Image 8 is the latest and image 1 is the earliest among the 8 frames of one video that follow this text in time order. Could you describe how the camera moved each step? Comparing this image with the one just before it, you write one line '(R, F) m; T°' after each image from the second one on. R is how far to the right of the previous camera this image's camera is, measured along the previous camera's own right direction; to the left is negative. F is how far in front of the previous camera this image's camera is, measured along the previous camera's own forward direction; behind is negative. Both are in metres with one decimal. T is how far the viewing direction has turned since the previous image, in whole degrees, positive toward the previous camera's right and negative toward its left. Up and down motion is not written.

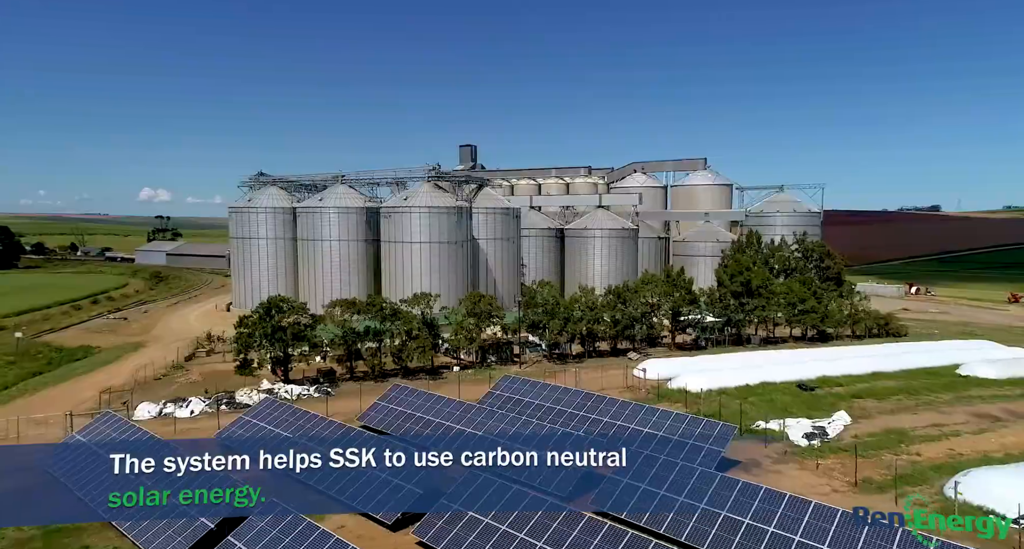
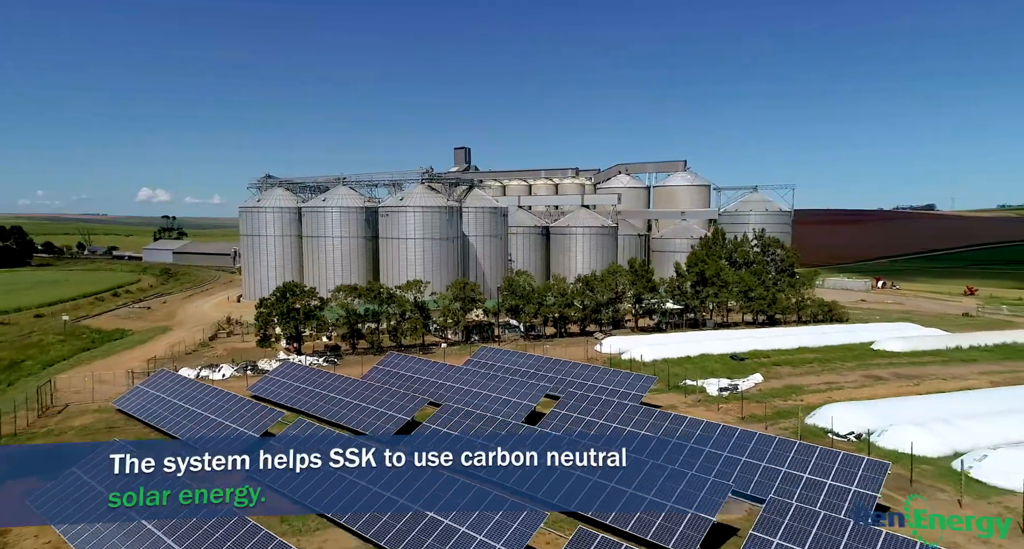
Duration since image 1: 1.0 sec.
(+1.8, -8.0) m; 0°
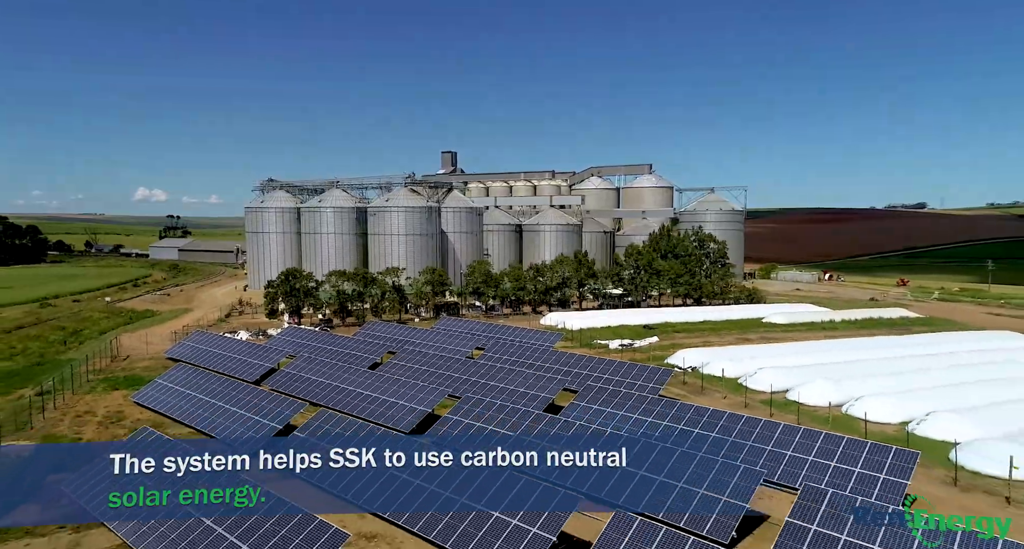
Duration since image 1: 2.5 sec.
(+4.2, -13.0) m; 0°
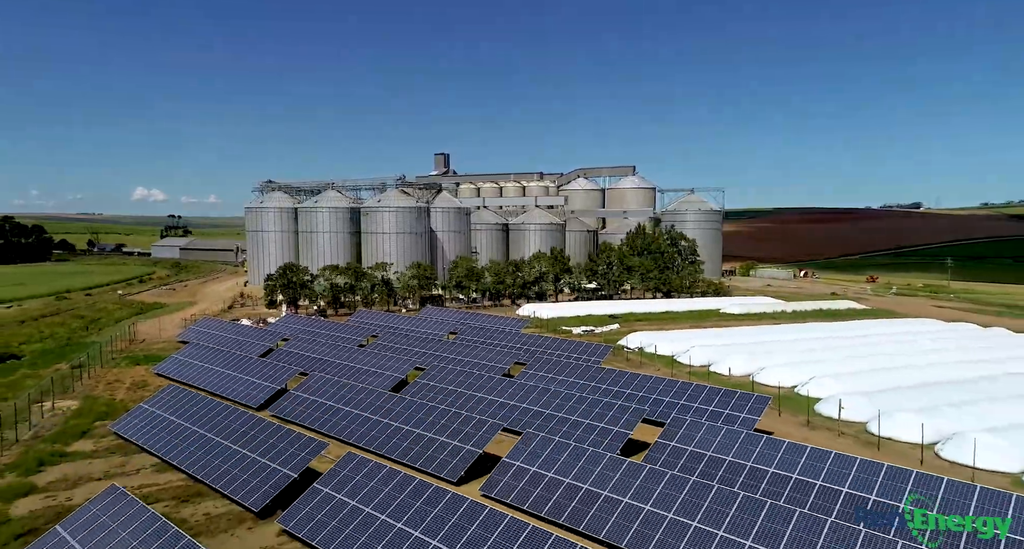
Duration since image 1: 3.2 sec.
(+2.3, -6.4) m; 0°
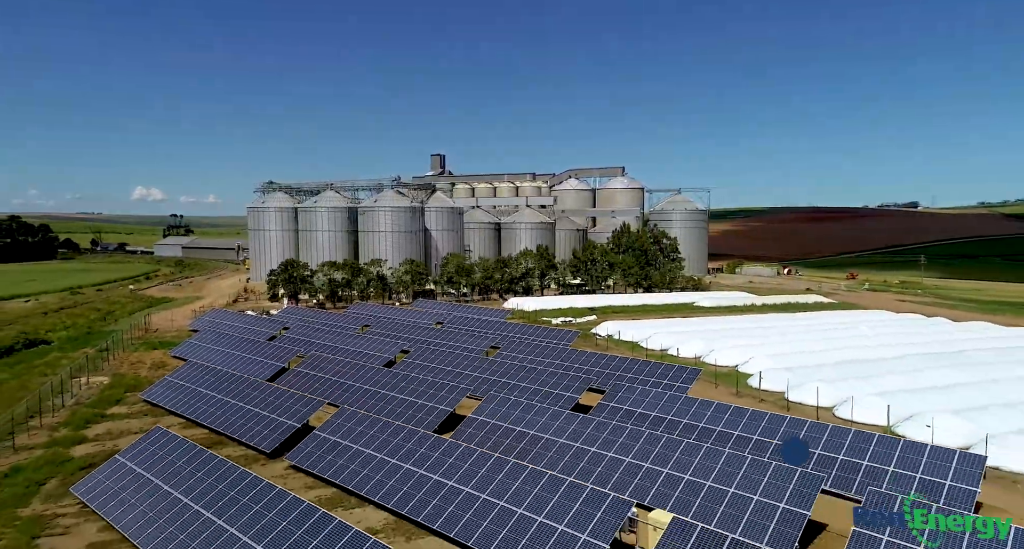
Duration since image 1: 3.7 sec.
(+1.6, -5.1) m; 0°
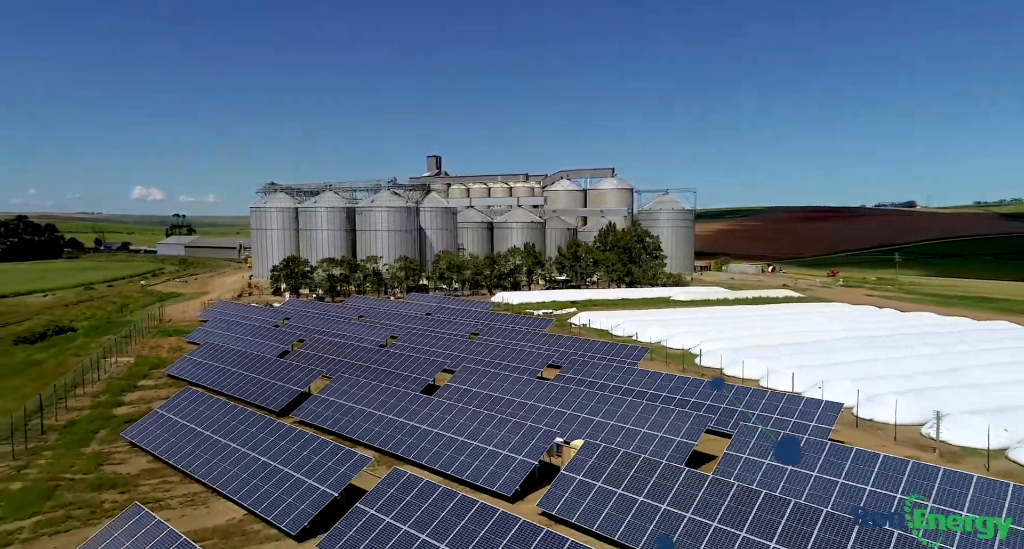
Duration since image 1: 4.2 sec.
(+1.6, -5.3) m; 0°
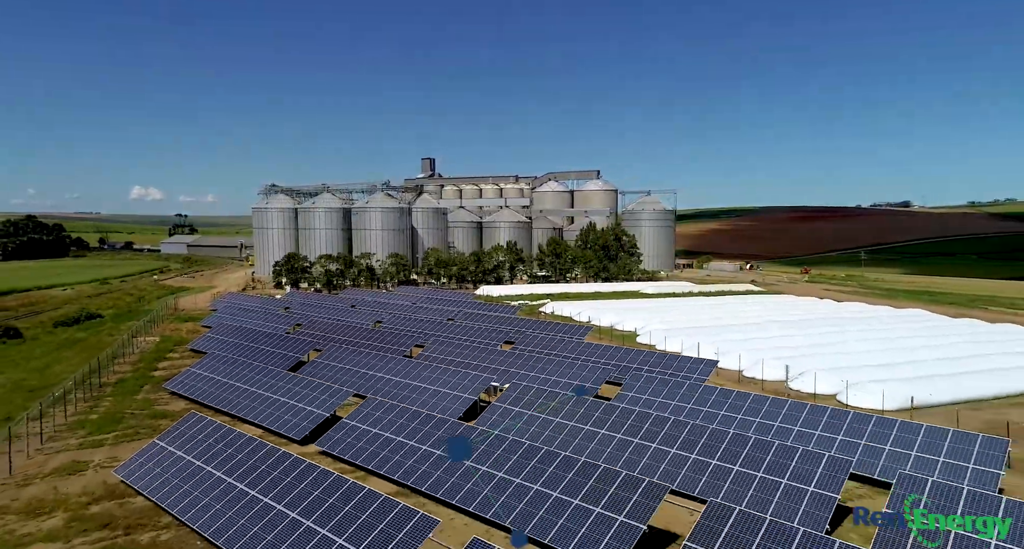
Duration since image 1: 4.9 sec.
(+2.5, -7.8) m; 0°
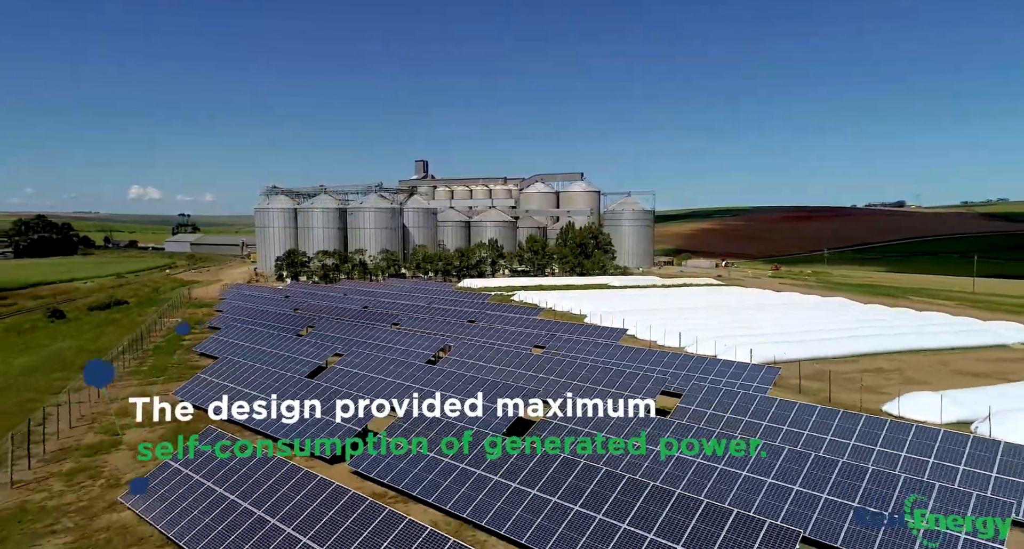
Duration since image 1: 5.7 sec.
(+3.1, -9.4) m; 0°
